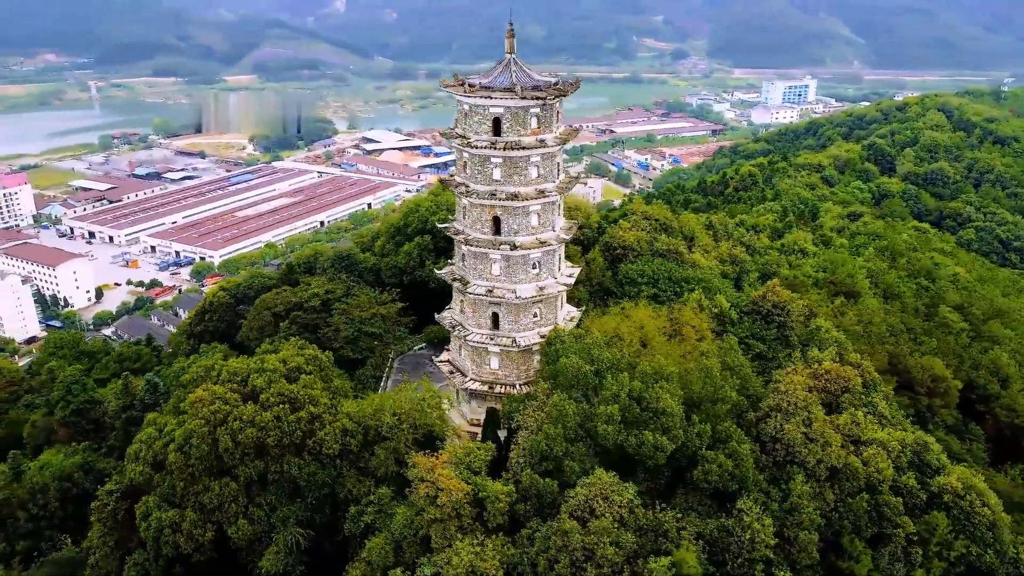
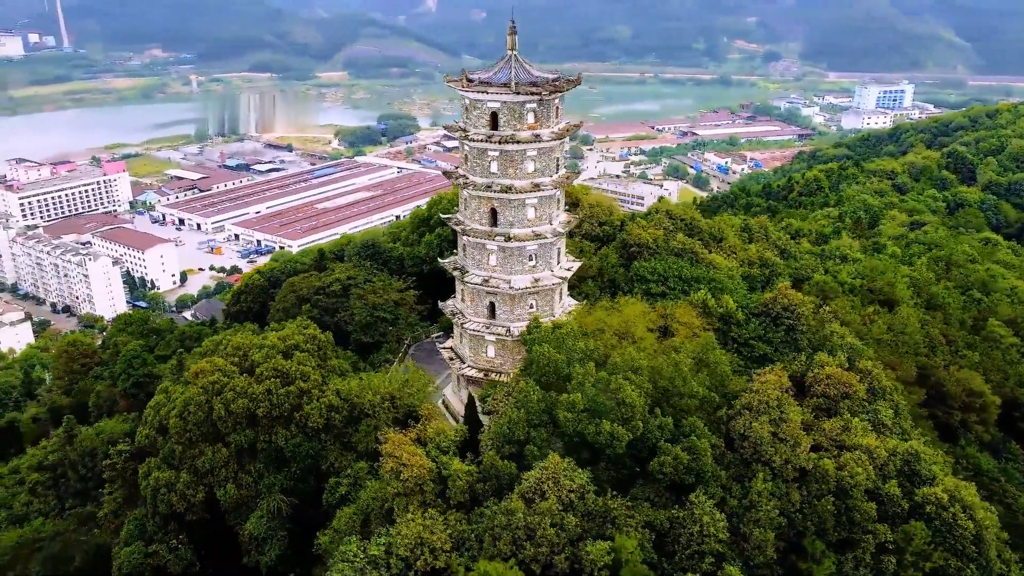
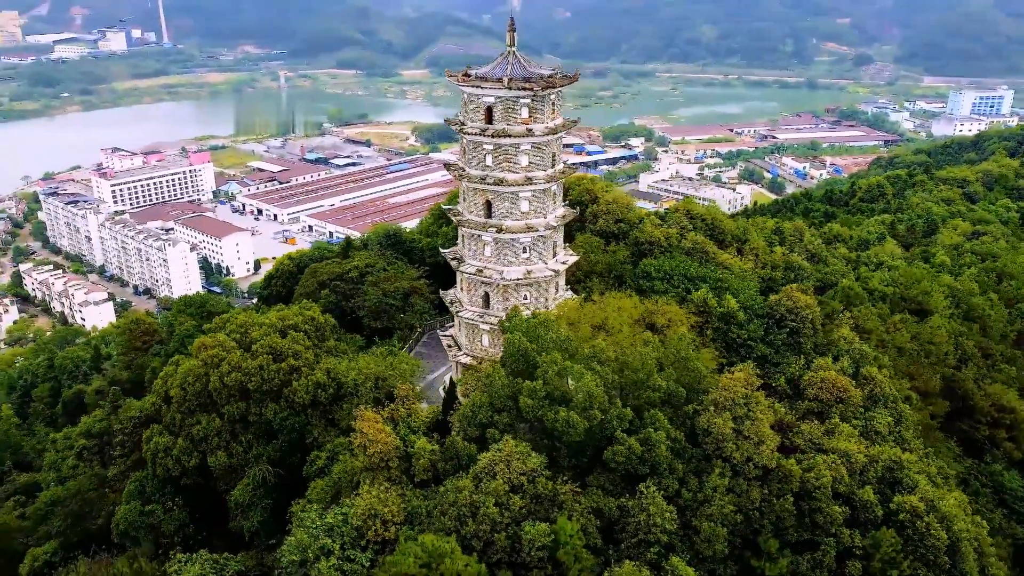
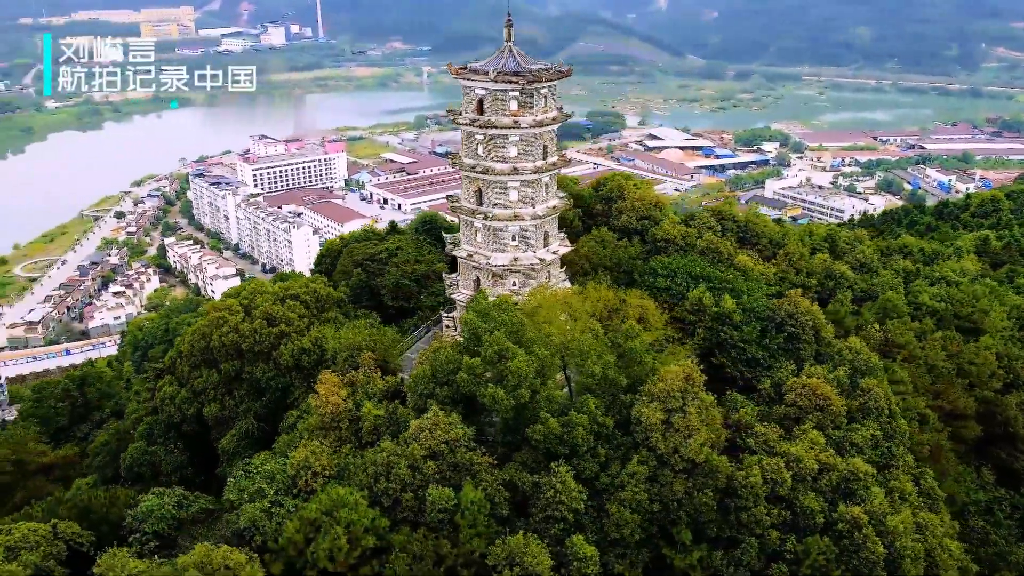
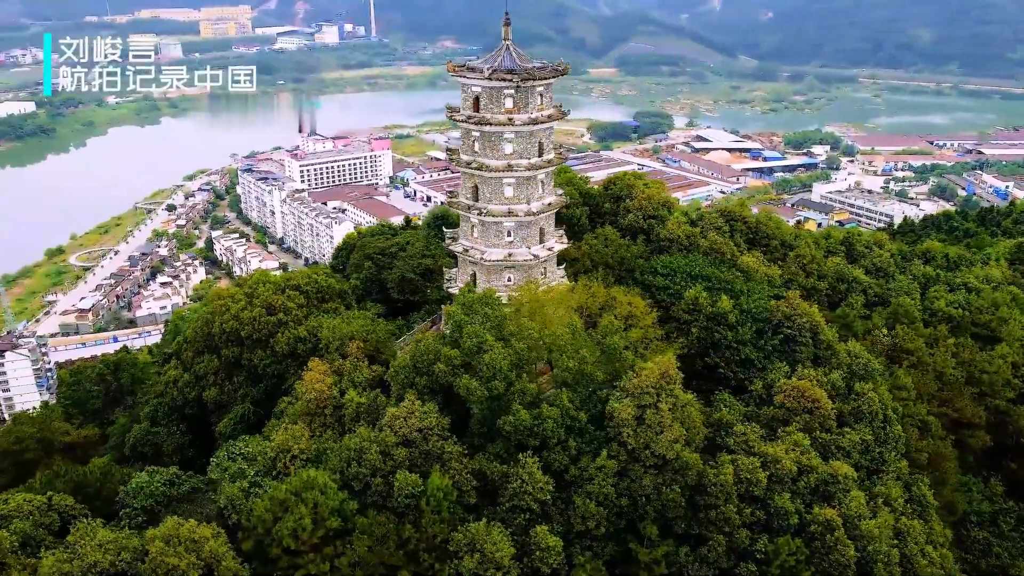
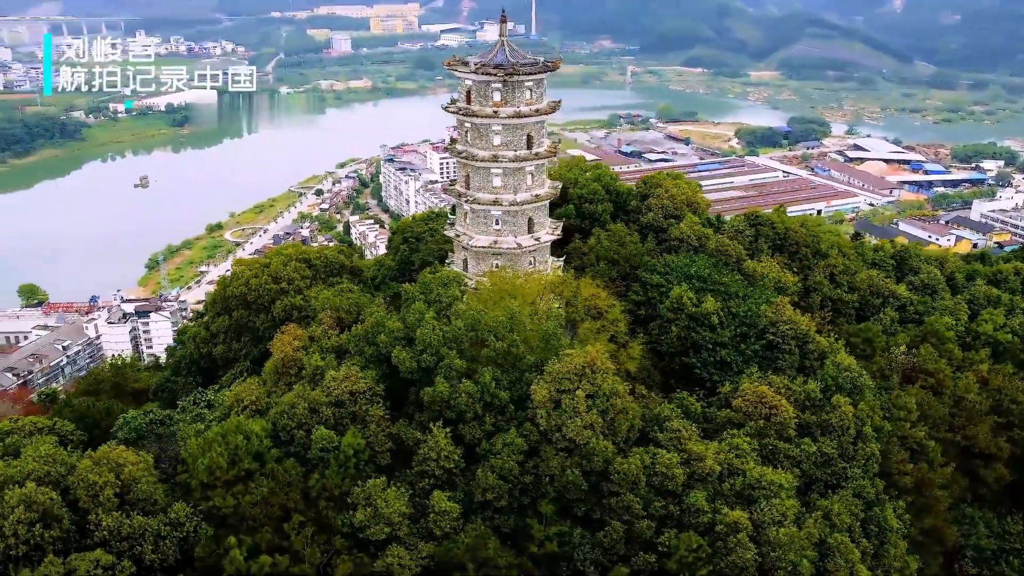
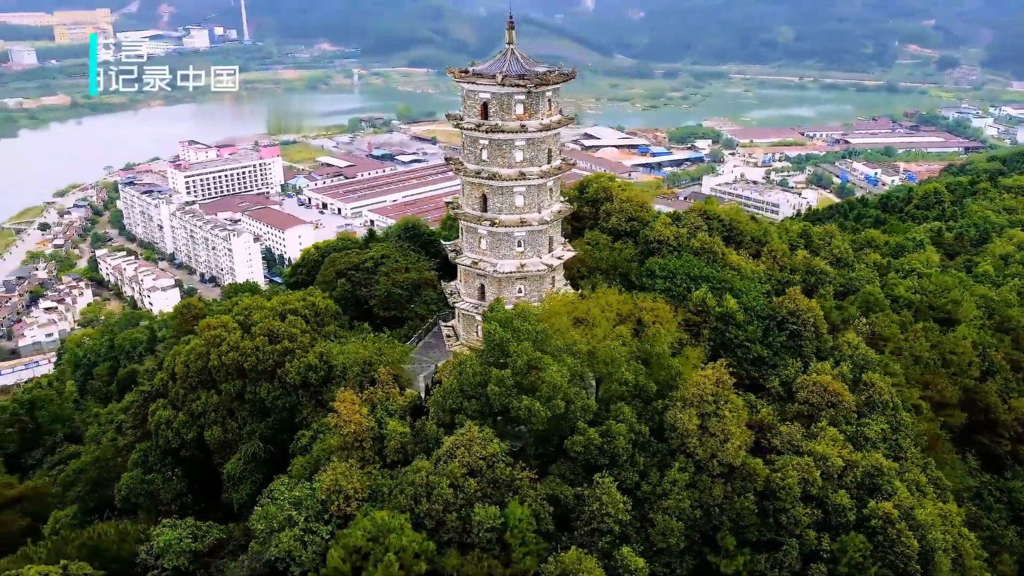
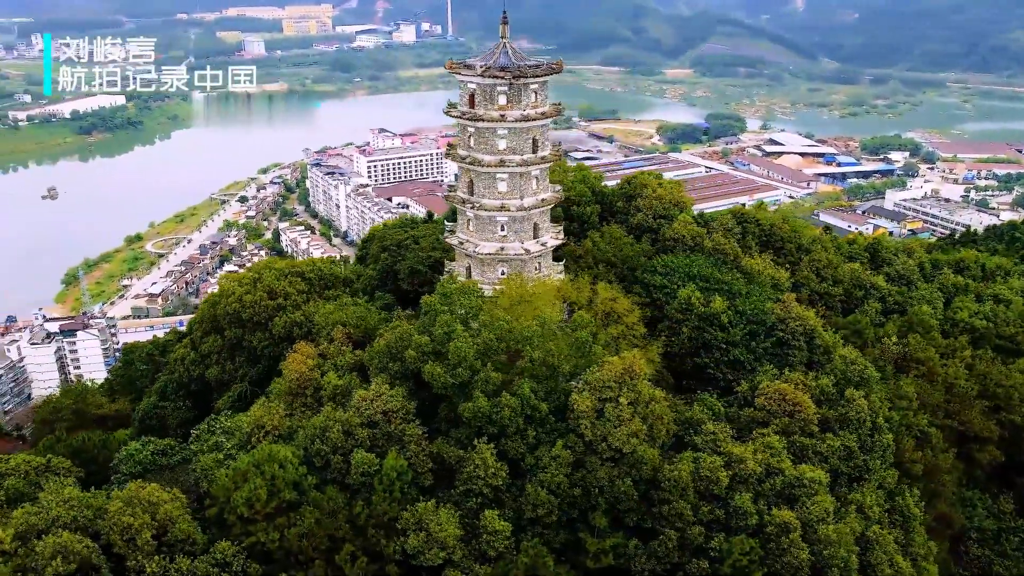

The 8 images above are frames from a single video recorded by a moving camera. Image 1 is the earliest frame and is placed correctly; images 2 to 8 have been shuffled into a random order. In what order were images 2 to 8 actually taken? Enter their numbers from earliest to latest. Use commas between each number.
2, 3, 7, 4, 5, 8, 6
